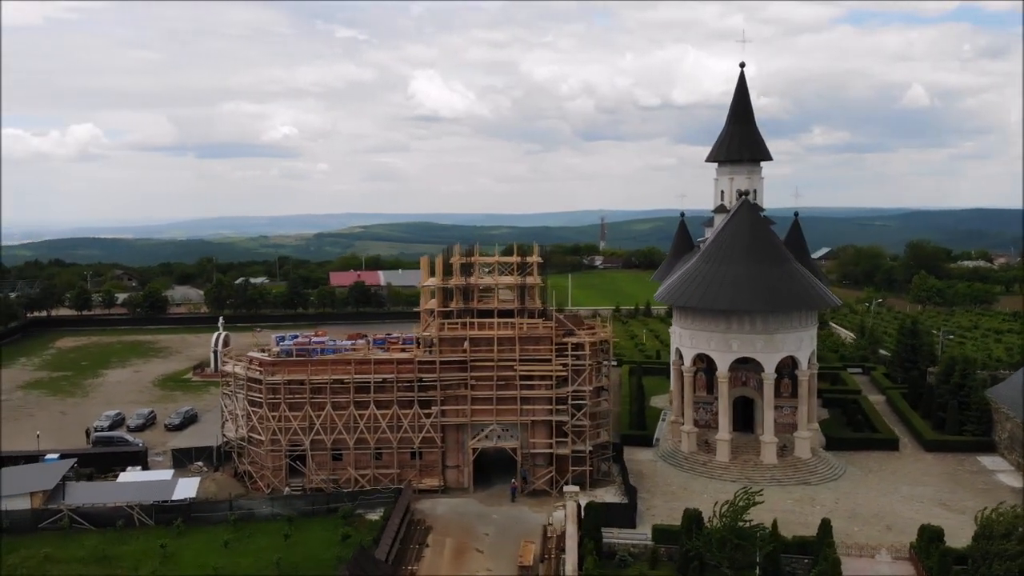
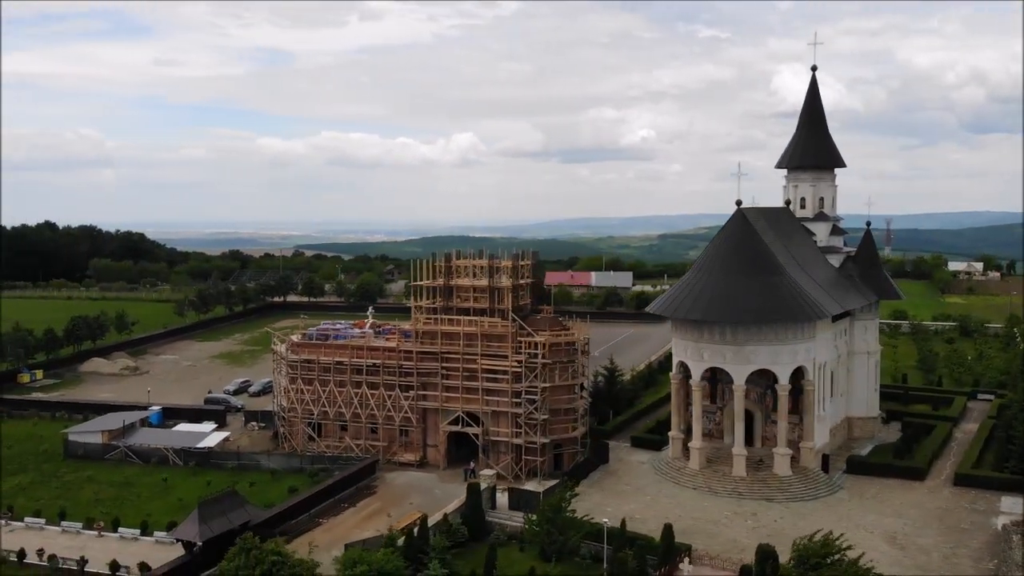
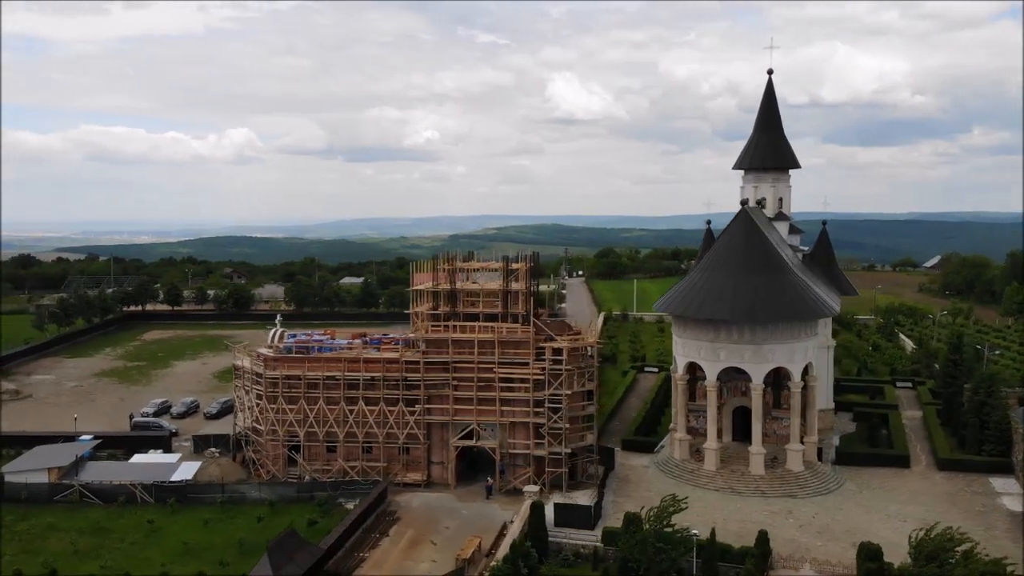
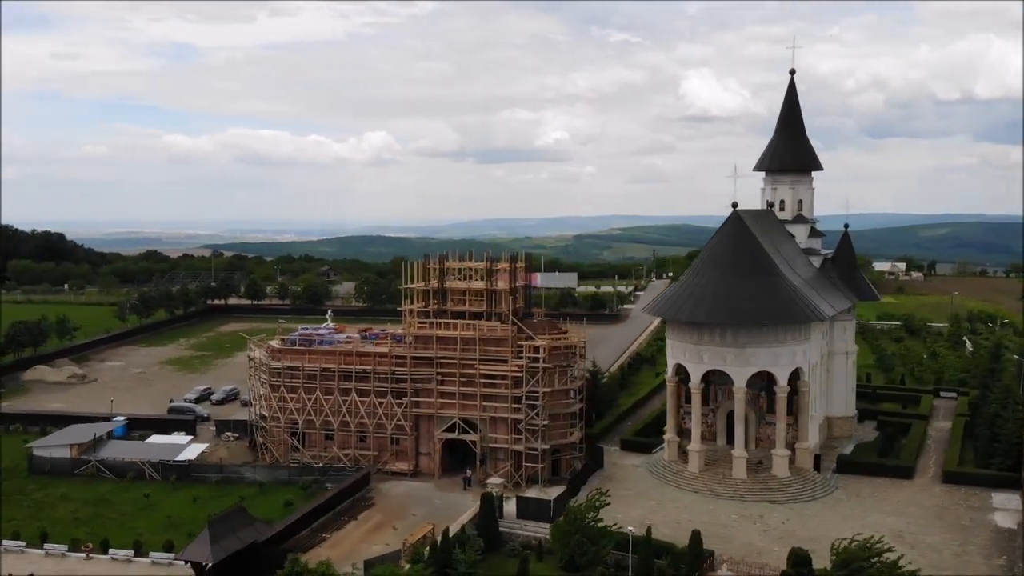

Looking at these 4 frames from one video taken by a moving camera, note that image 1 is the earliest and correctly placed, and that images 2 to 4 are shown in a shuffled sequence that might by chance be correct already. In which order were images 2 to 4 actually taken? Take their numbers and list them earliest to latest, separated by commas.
3, 4, 2
